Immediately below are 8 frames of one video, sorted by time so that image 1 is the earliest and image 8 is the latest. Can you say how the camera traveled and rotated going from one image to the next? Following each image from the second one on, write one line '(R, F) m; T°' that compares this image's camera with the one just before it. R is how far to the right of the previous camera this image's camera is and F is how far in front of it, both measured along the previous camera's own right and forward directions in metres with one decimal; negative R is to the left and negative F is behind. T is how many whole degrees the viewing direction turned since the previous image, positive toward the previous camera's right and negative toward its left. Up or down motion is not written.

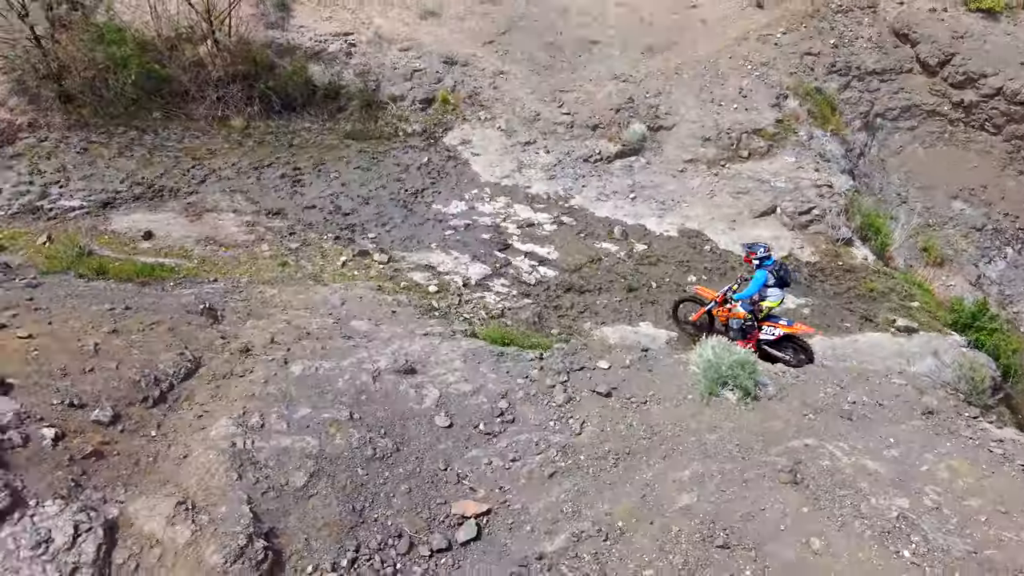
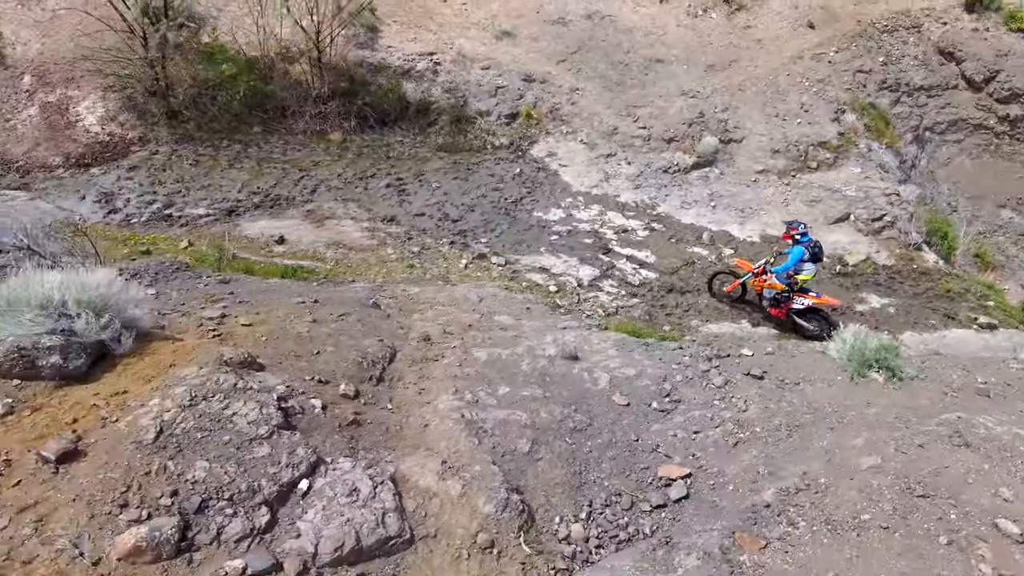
(-1.8, -0.6) m; 0°
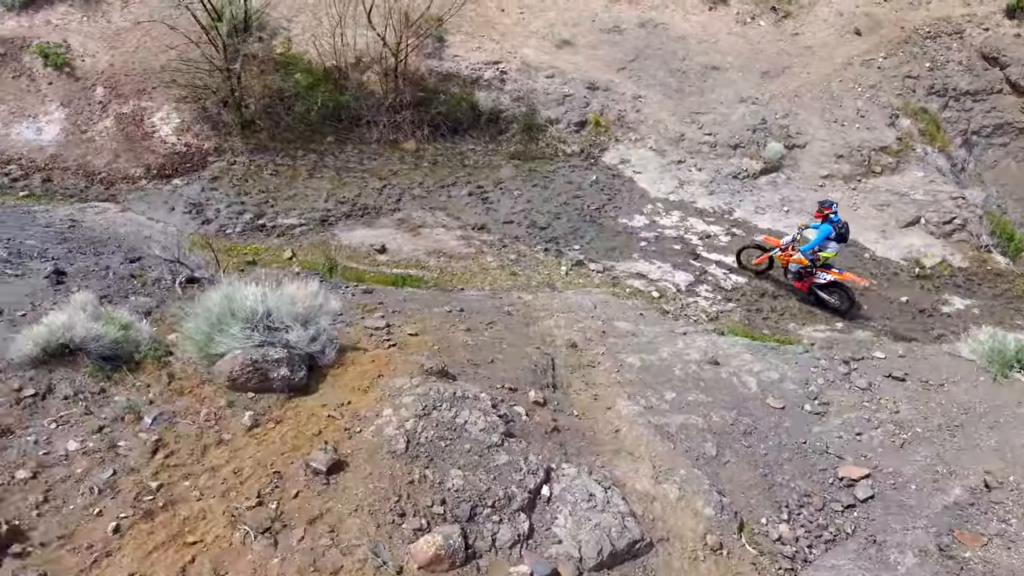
(-1.8, -0.1) m; +1°
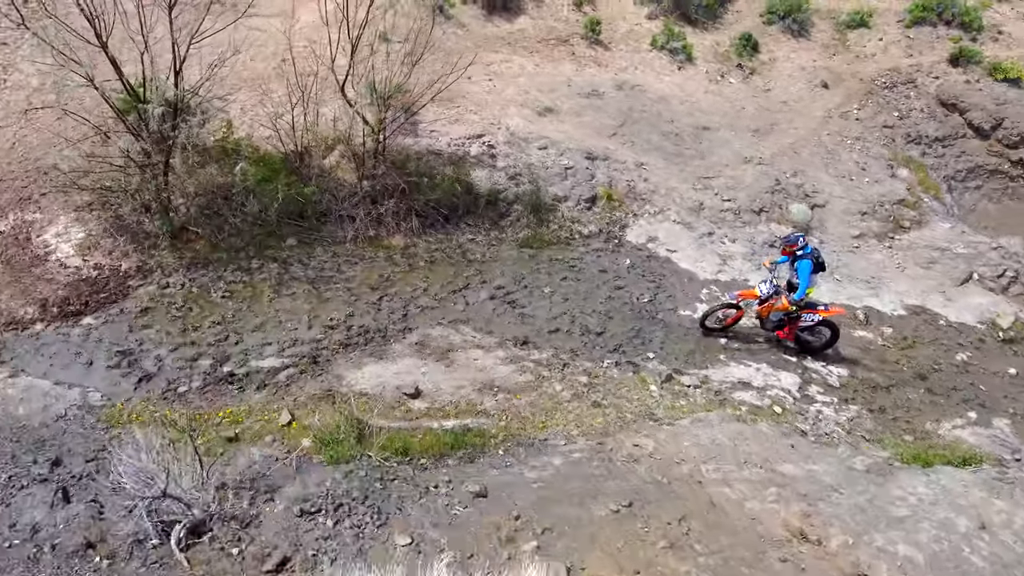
(-2.1, +2.7) m; +10°
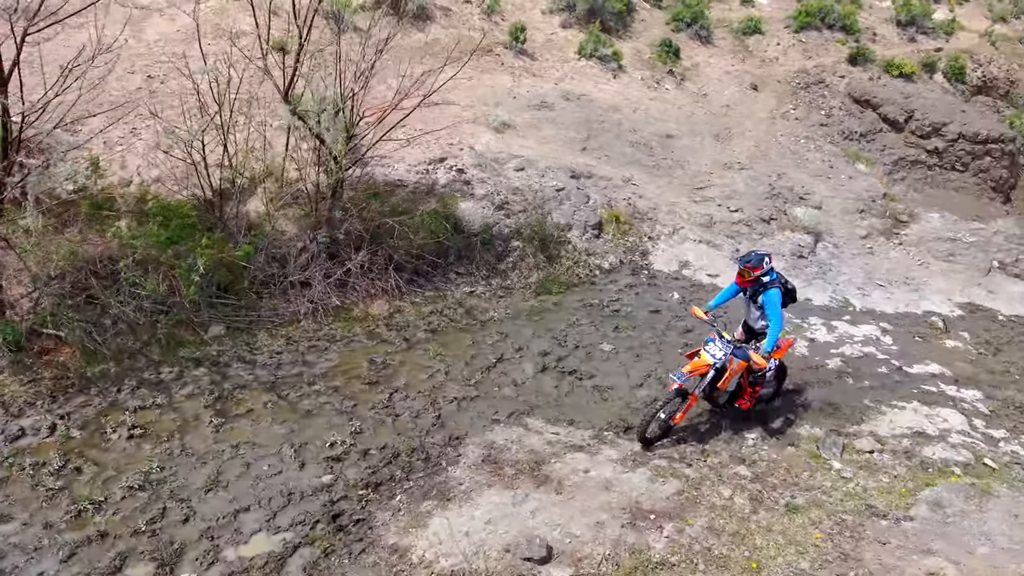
(-2.3, +3.0) m; +14°
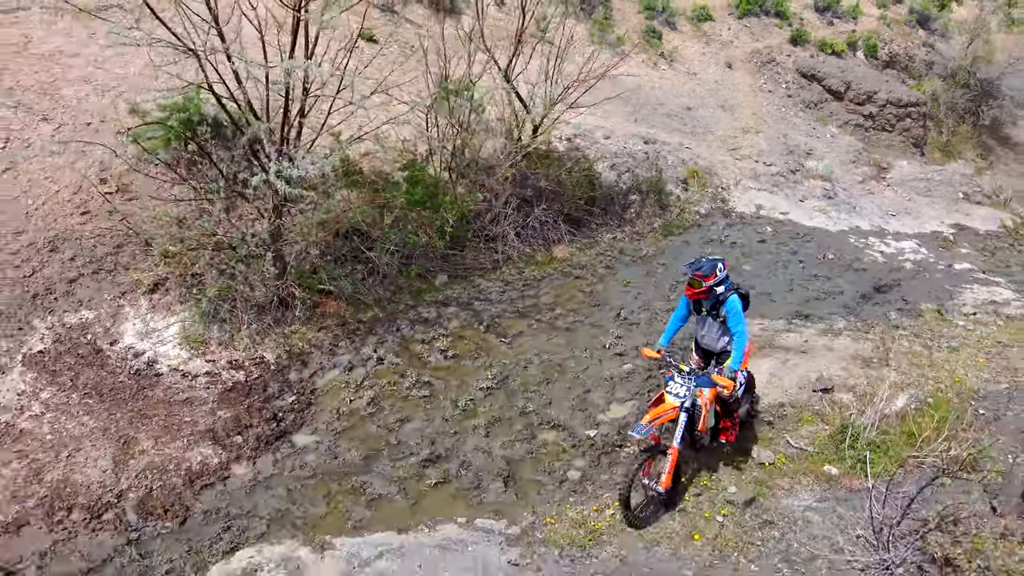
(-3.9, -1.2) m; +10°
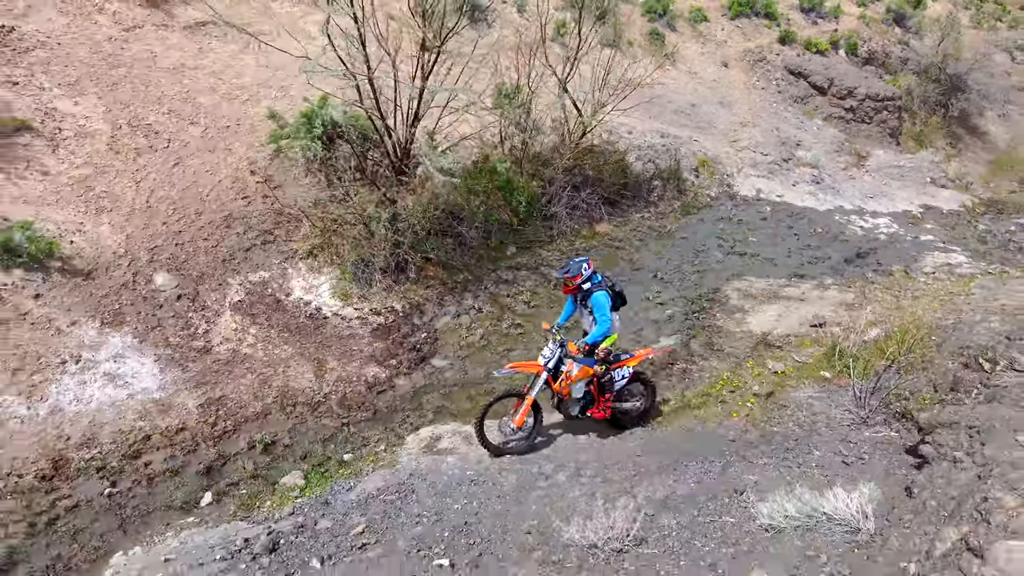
(-1.2, -2.1) m; +1°
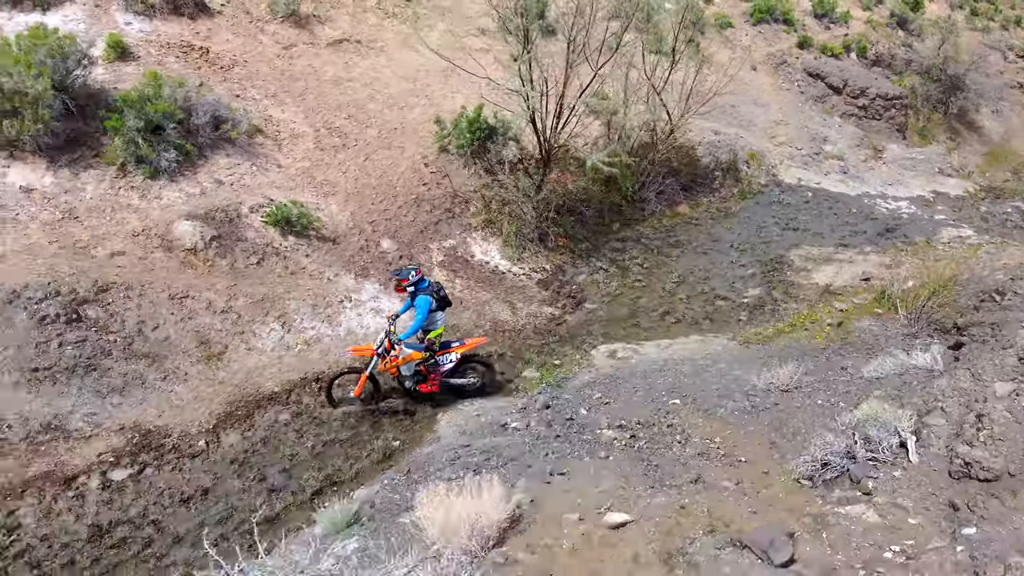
(-2.4, -2.7) m; +1°
